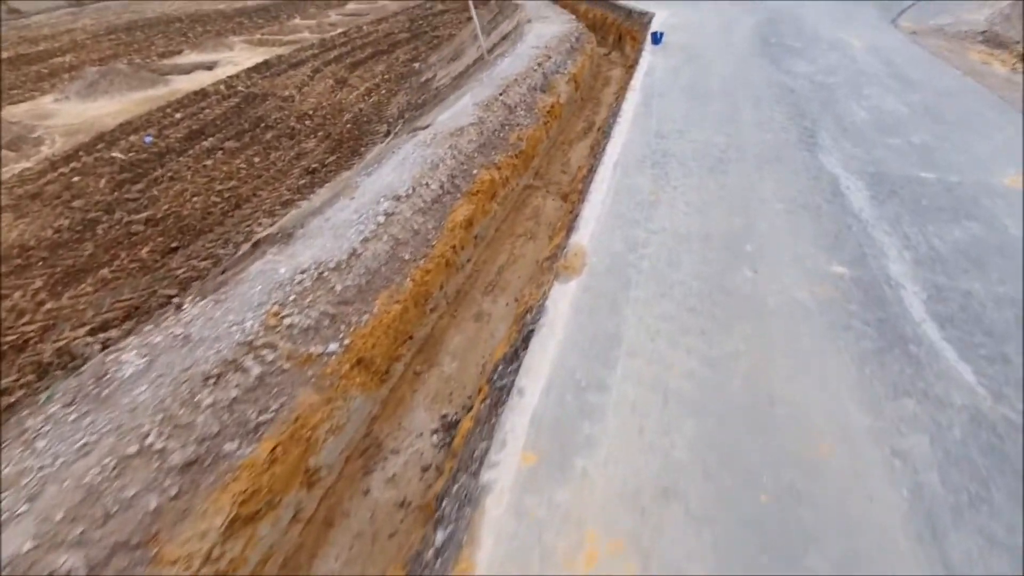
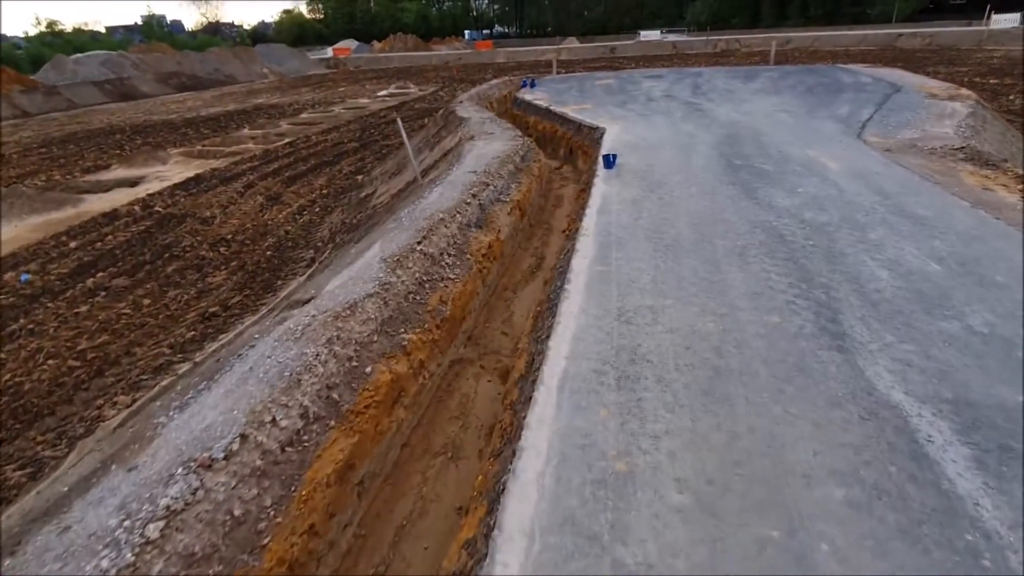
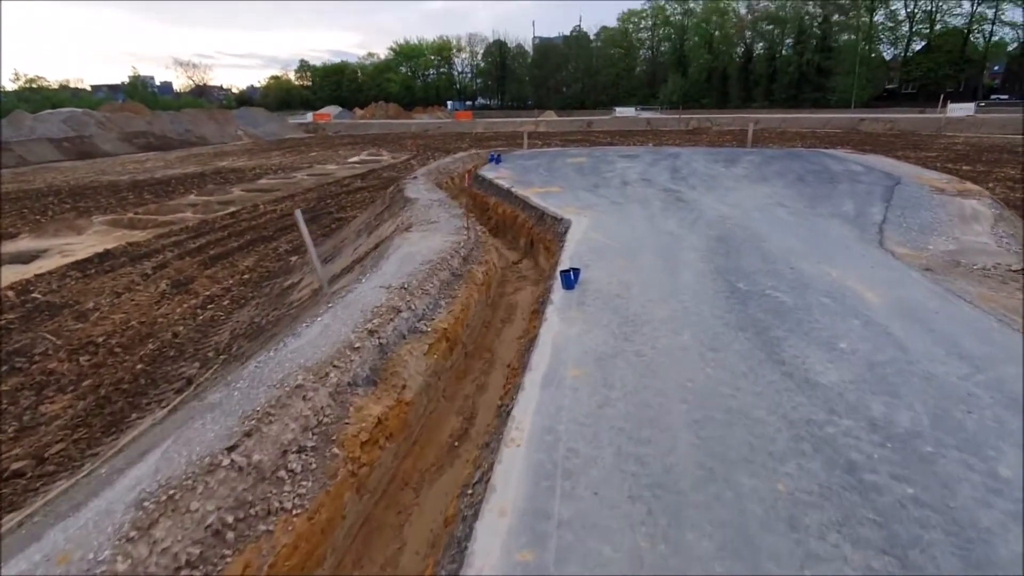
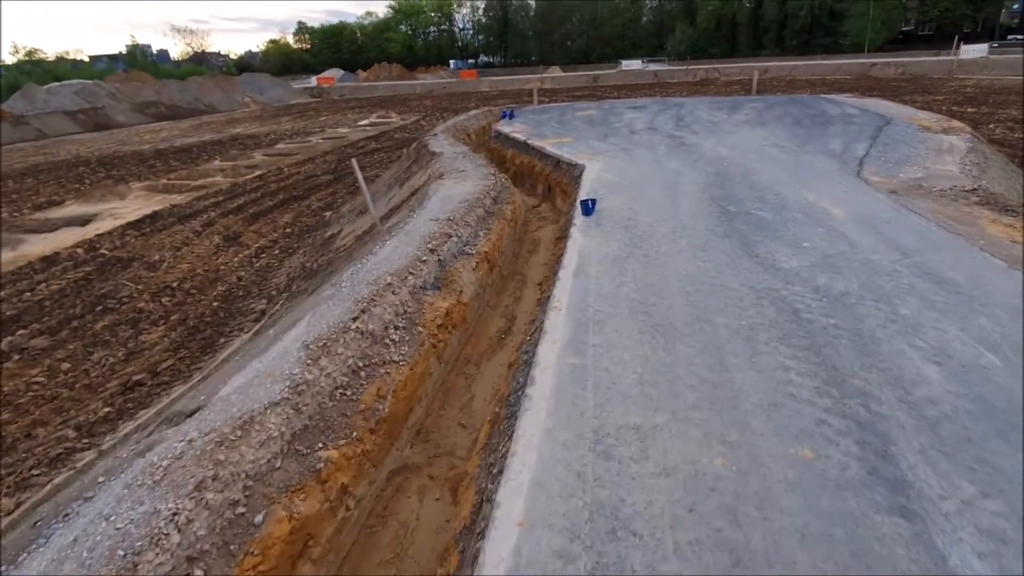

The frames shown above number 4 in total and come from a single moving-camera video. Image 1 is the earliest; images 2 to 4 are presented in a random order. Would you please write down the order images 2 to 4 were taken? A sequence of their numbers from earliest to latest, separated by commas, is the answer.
2, 4, 3
